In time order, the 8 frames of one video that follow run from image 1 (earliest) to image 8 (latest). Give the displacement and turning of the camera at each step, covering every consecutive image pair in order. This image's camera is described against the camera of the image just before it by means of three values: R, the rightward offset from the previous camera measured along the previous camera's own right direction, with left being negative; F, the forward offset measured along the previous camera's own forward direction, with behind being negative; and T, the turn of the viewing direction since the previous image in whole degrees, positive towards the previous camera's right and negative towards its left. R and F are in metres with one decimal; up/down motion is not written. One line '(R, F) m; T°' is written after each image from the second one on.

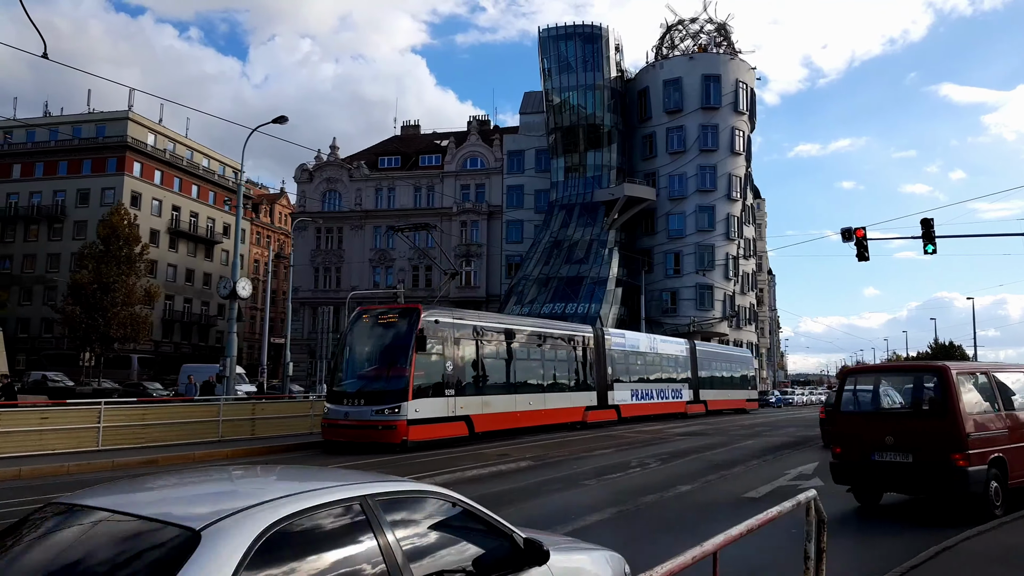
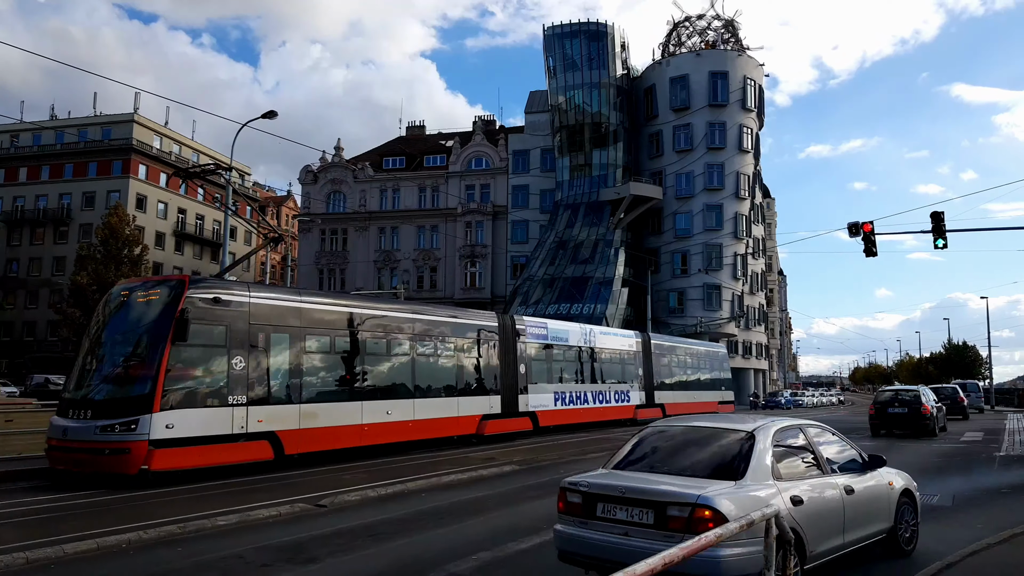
(+0.5, +0.7) m; -1°
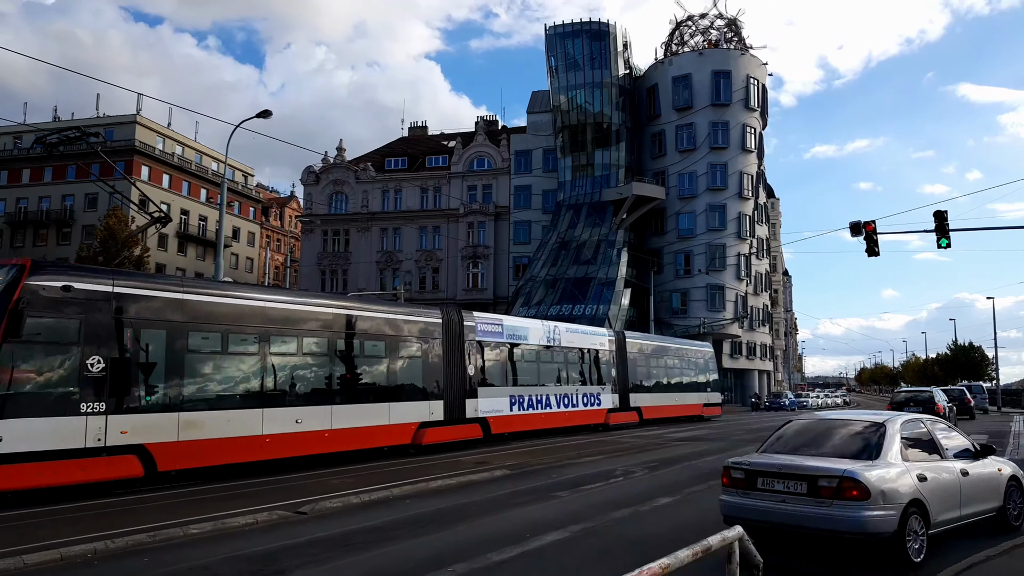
(+0.2, +0.3) m; 0°
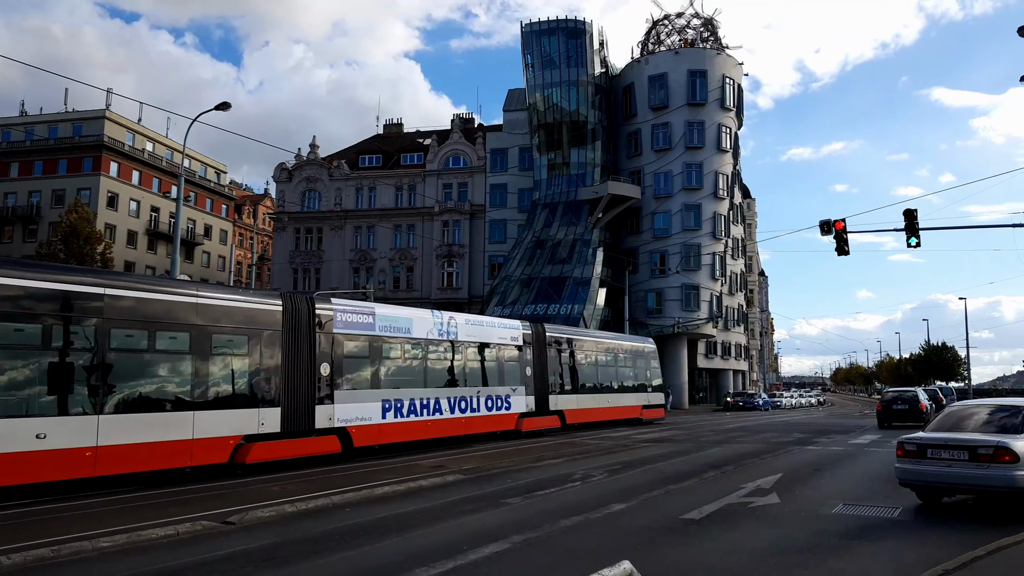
(+0.4, +0.5) m; +2°
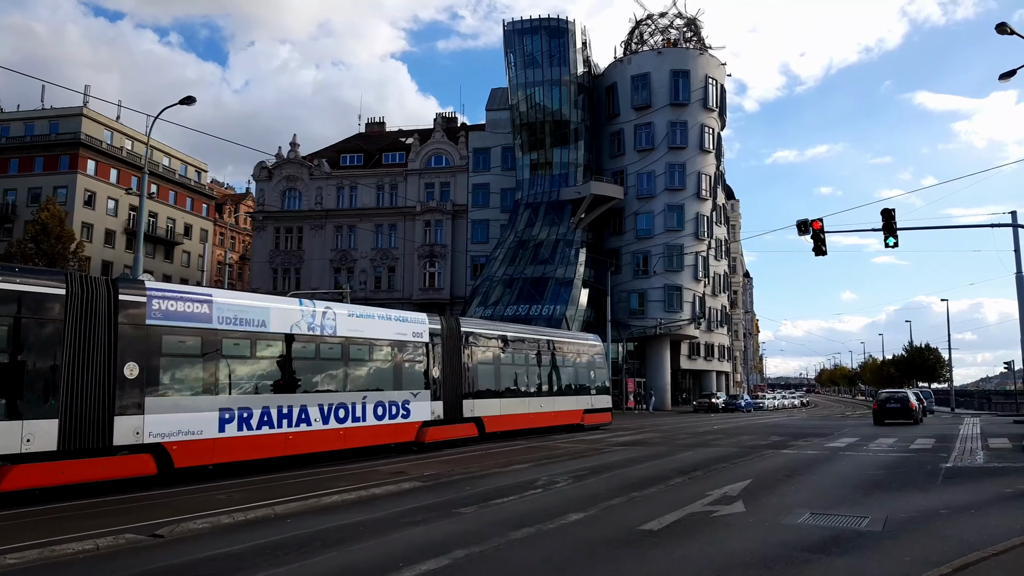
(+0.4, +0.5) m; +1°
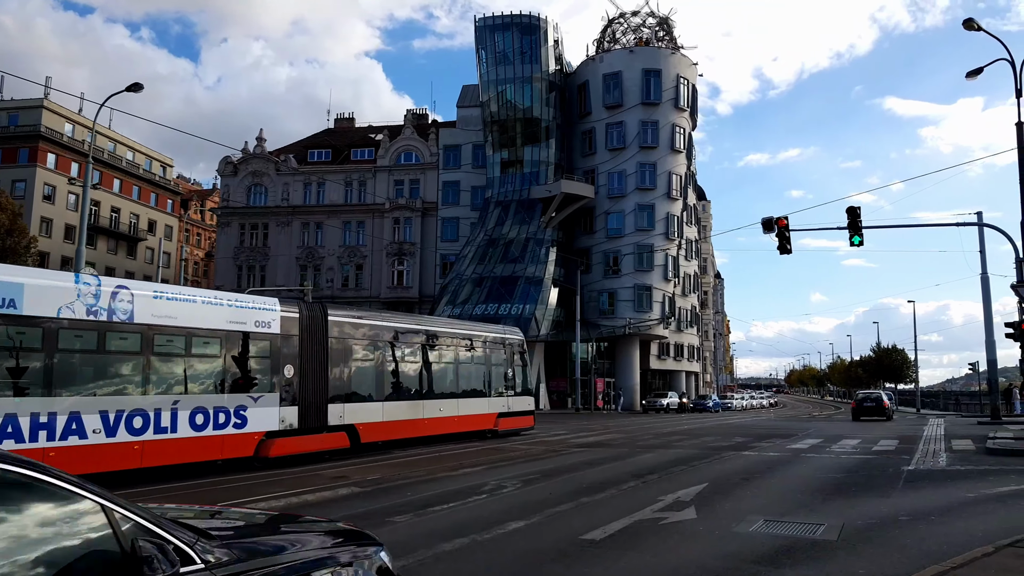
(+0.4, +0.6) m; +2°
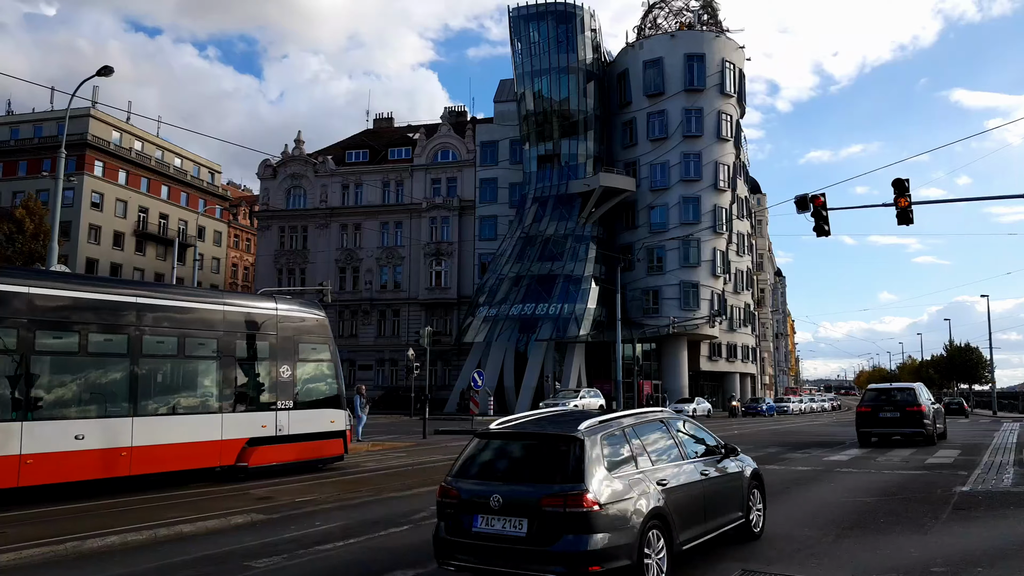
(+1.5, +2.2) m; -5°
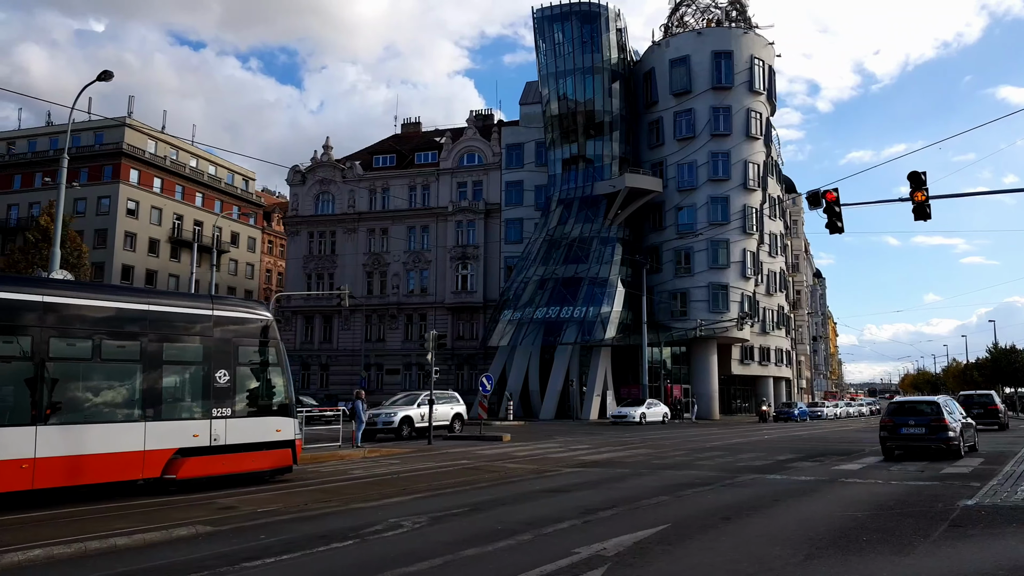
(+0.9, +0.5) m; -3°
